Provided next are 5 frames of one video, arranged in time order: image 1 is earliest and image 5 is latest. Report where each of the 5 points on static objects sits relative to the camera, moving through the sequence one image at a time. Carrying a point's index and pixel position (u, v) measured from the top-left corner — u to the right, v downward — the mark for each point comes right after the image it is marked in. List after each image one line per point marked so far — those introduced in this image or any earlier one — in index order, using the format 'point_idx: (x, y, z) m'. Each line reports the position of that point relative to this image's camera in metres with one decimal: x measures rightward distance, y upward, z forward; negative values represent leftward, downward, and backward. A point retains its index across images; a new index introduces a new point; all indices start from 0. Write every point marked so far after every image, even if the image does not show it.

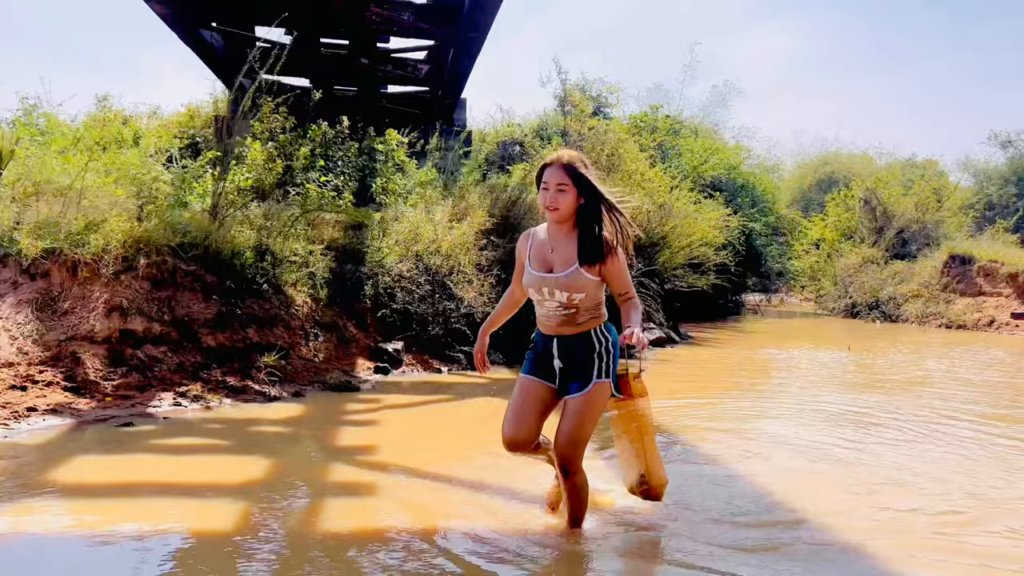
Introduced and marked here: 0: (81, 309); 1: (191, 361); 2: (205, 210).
0: (-3.4, -0.2, +6.6) m
1: (-2.6, -0.6, +6.7) m
2: (-2.8, +0.7, +7.6) m
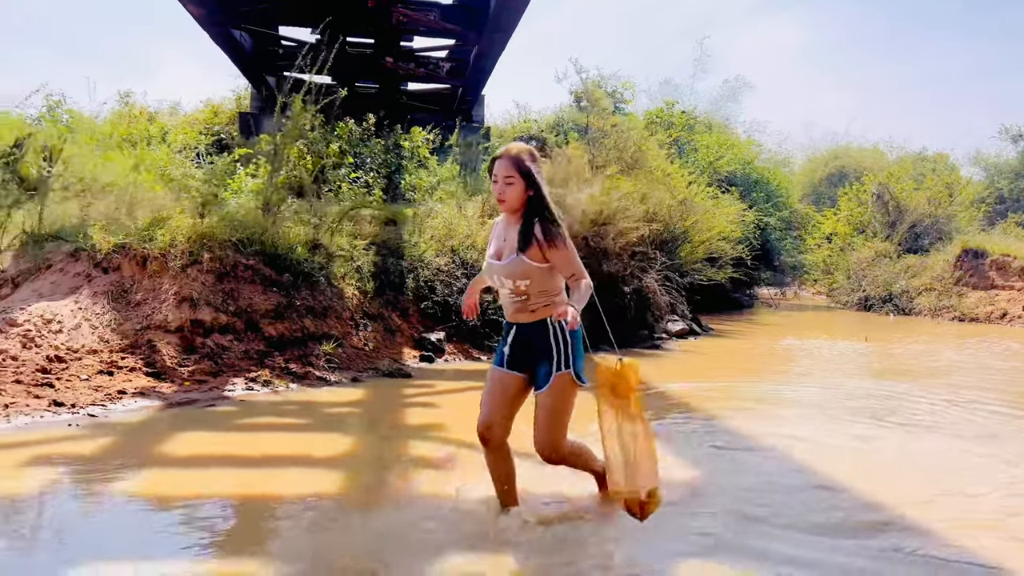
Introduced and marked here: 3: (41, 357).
0: (-3.0, -0.1, +7.0) m
1: (-2.2, -0.5, +7.1) m
2: (-2.4, +0.8, +8.1) m
3: (-3.5, -0.5, +6.1) m
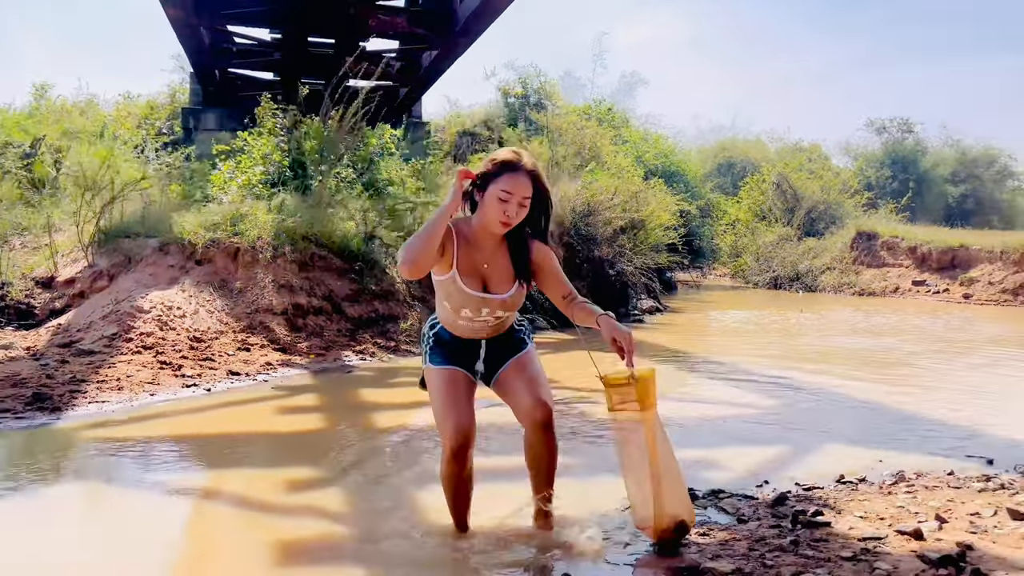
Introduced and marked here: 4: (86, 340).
0: (-2.5, 0.0, +8.0) m
1: (-1.6, -0.4, +8.2) m
2: (-2.0, +0.9, +9.0) m
3: (-2.7, -0.4, +7.0) m
4: (-3.5, -0.4, +6.8) m
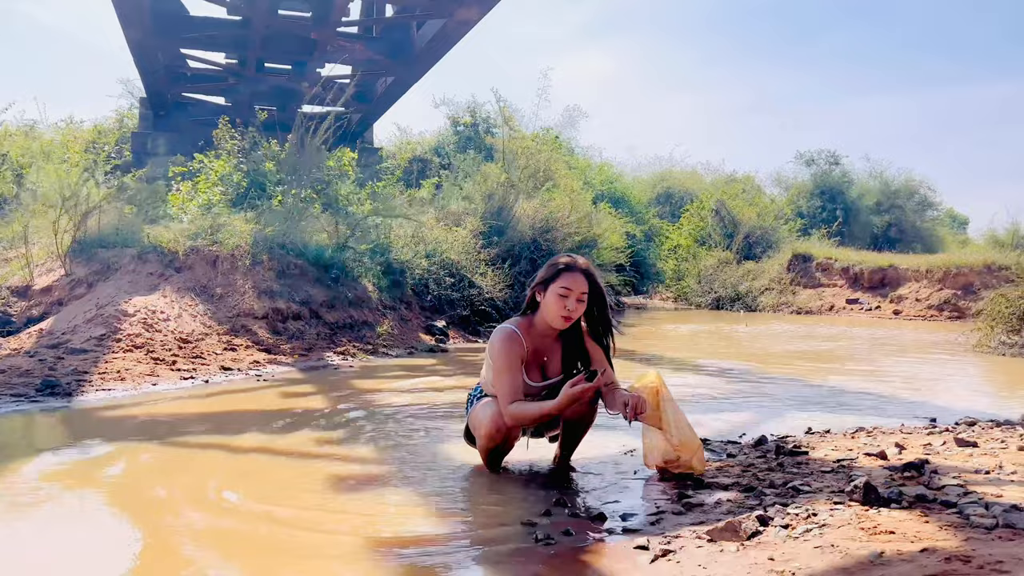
0: (-2.7, 0.0, +8.2) m
1: (-1.9, -0.4, +8.4) m
2: (-2.4, +0.8, +9.3) m
3: (-2.9, -0.4, +7.2) m
4: (-3.7, -0.4, +6.9) m
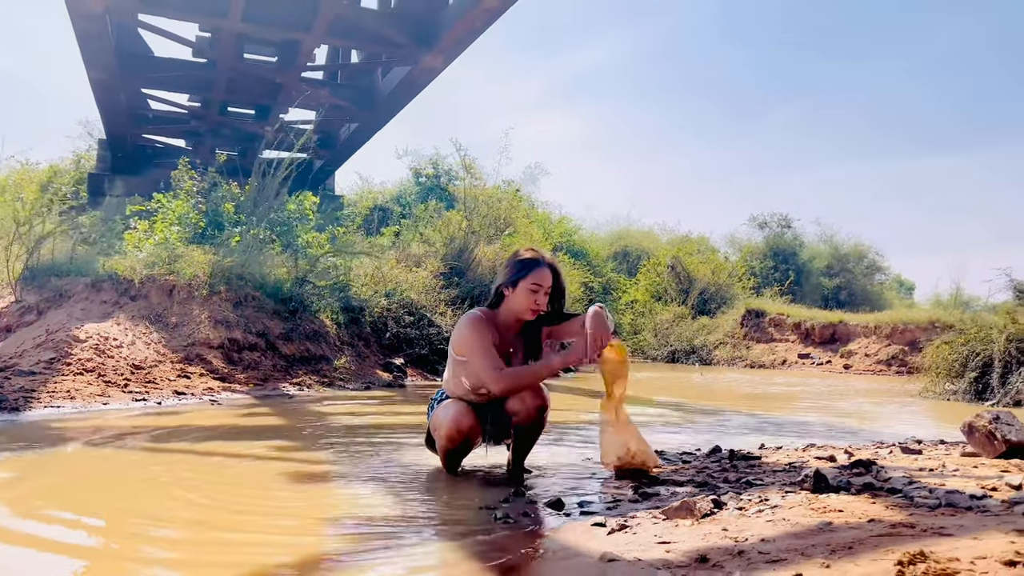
0: (-3.1, -0.3, +8.1) m
1: (-2.3, -0.8, +8.4) m
2: (-2.8, +0.5, +9.3) m
3: (-3.3, -0.6, +7.0) m
4: (-4.0, -0.6, +6.8) m
